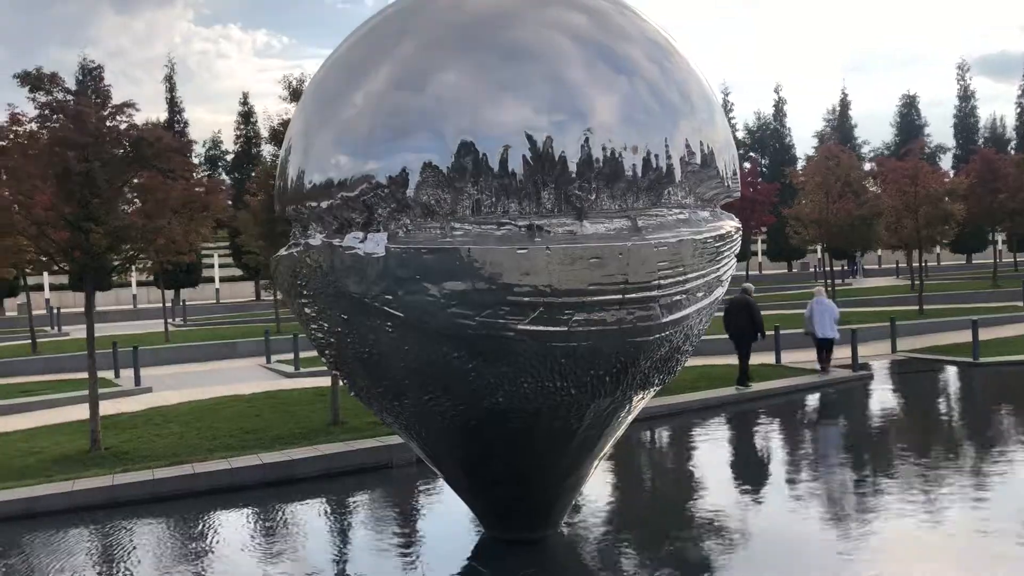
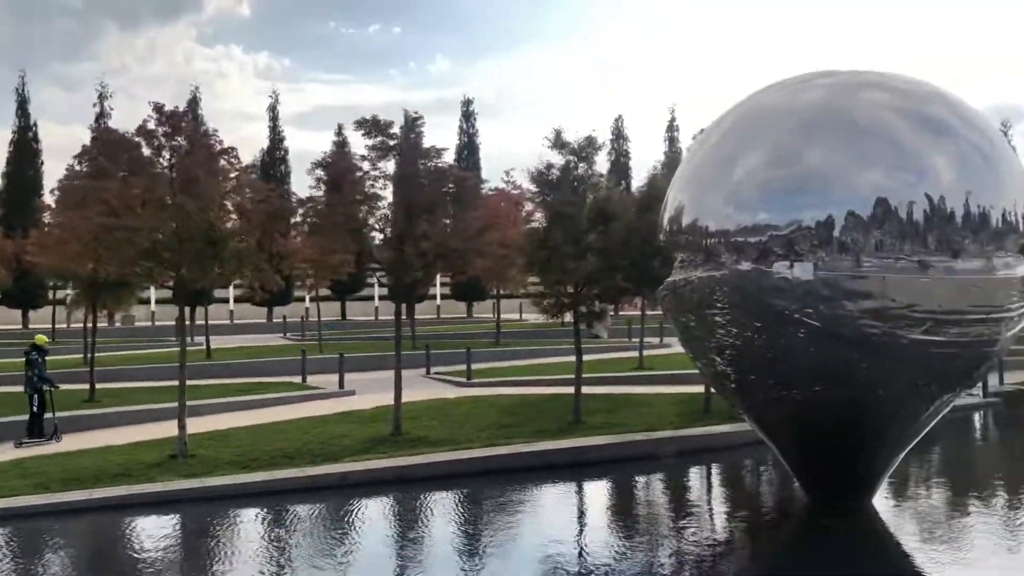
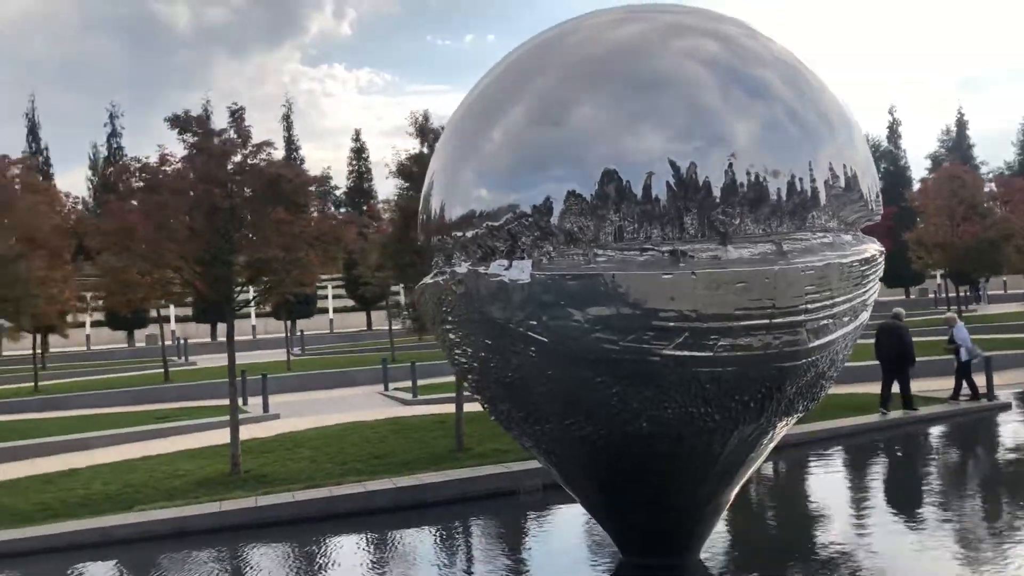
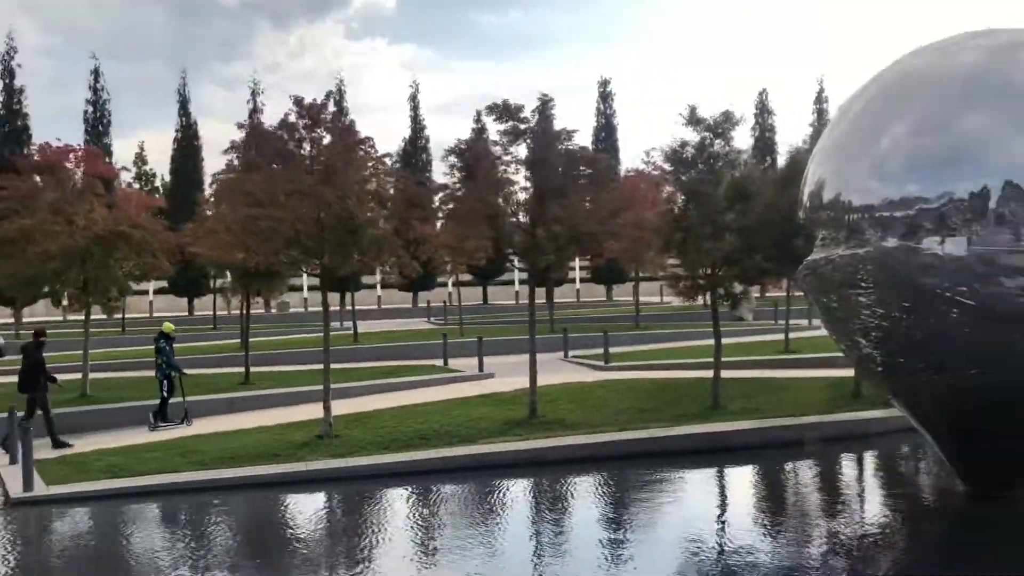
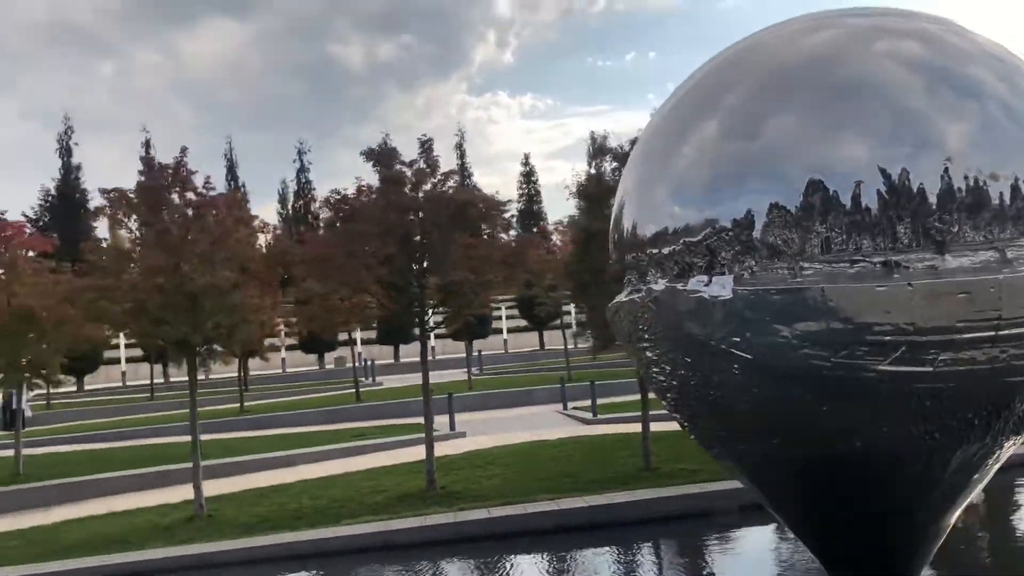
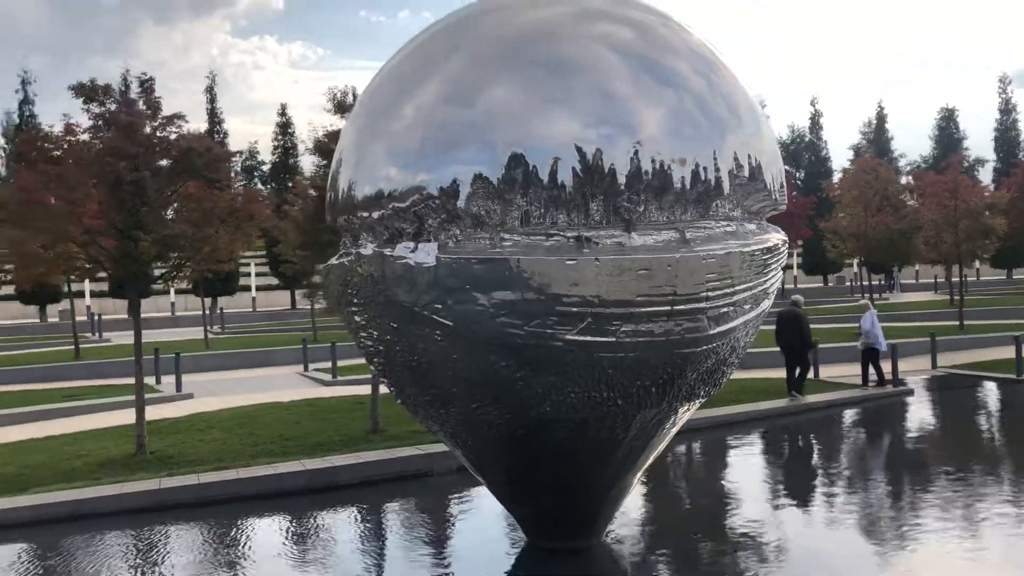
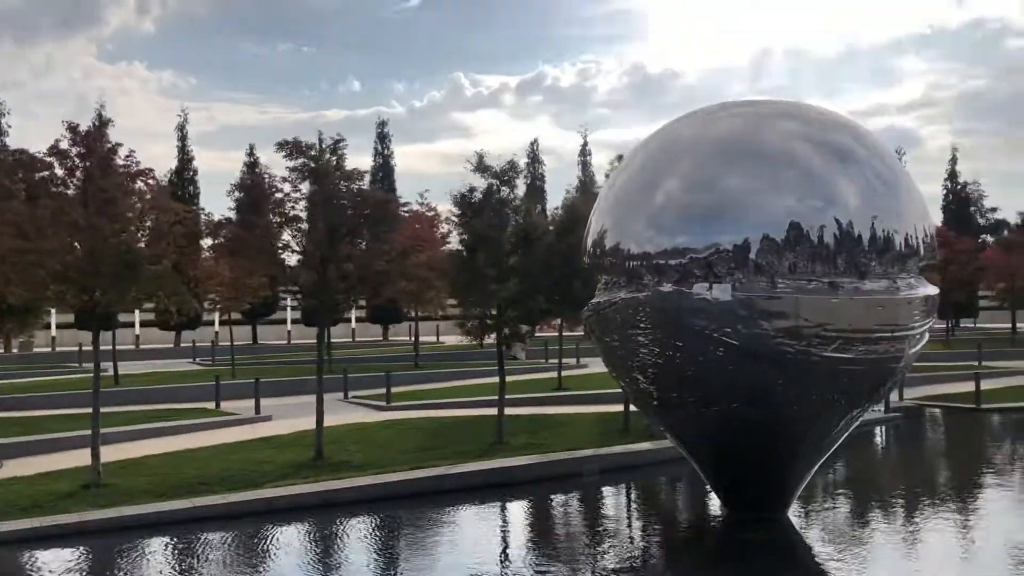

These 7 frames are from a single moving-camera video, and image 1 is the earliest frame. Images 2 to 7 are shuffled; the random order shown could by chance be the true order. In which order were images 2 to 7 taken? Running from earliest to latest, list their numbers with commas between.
6, 3, 5, 4, 2, 7
